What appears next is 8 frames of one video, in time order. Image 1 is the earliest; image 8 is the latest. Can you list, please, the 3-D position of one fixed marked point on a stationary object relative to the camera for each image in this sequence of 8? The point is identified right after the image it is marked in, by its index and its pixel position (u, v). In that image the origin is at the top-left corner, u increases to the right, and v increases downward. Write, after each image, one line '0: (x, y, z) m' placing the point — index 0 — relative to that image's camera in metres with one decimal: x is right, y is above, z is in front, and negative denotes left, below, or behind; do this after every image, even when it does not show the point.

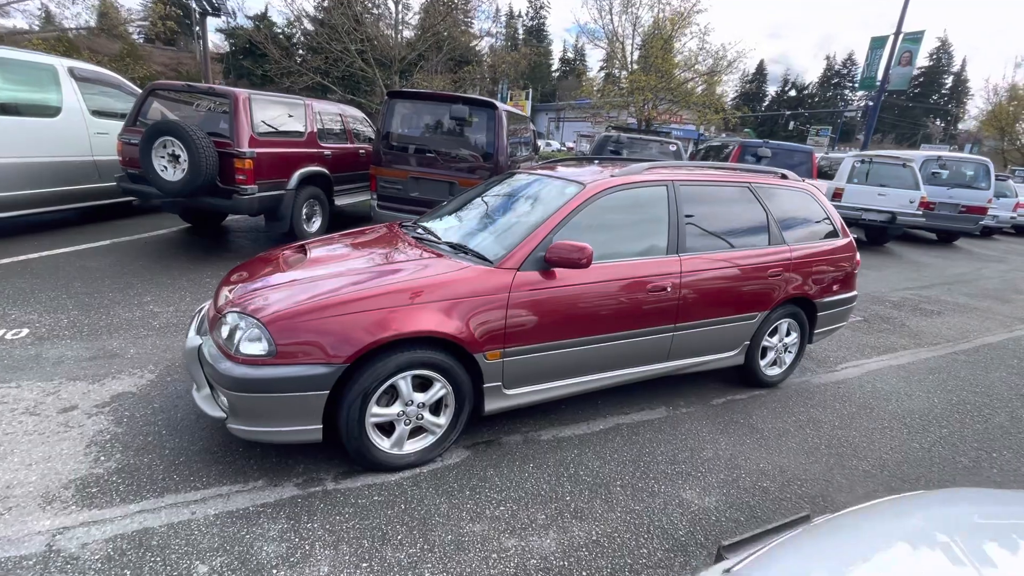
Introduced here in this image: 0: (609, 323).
0: (+0.7, -0.3, +3.5) m
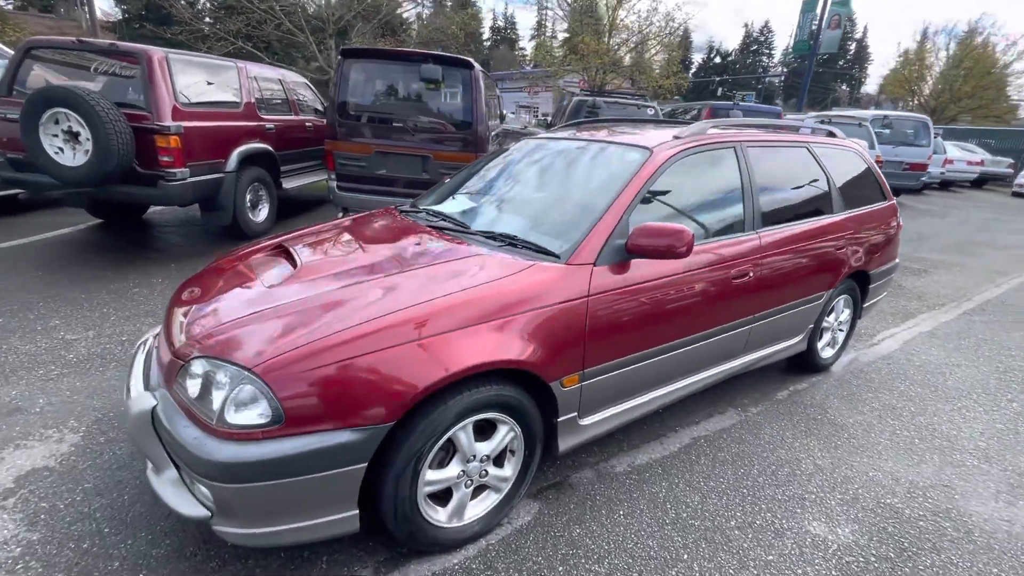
0: (+1.0, -0.2, +2.8) m
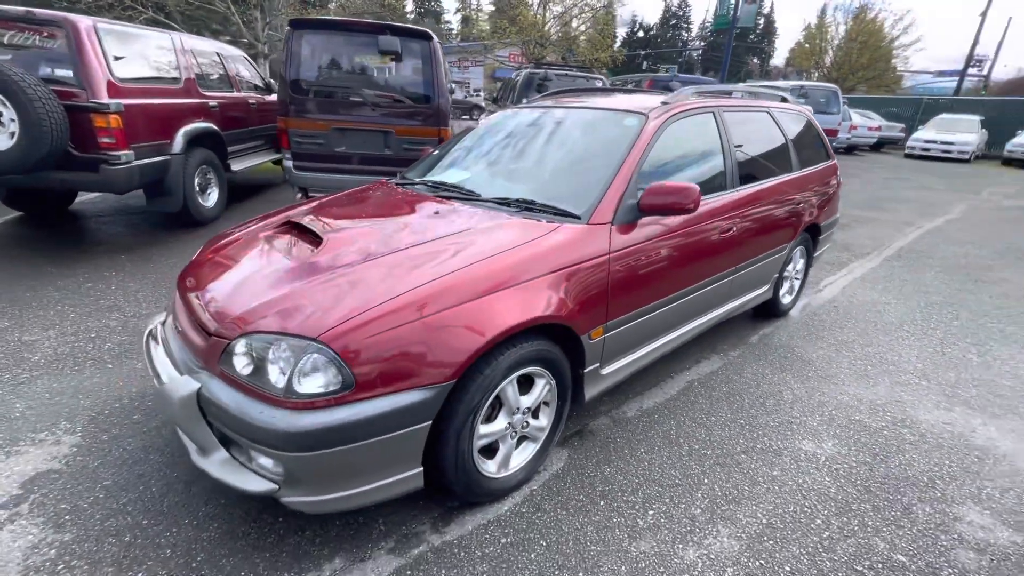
0: (+1.1, +0.1, +3.1) m
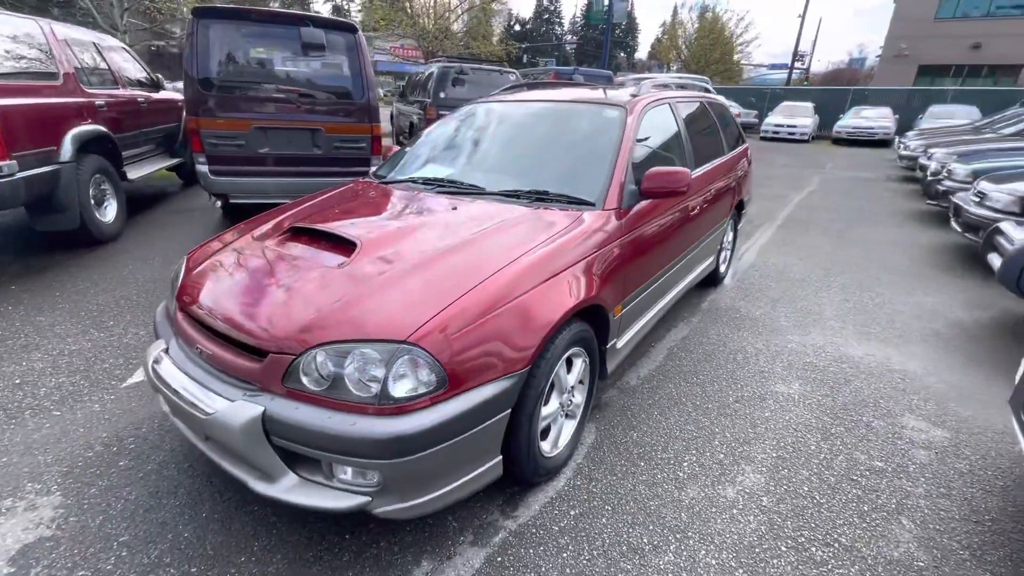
0: (+1.1, +0.2, +3.4) m
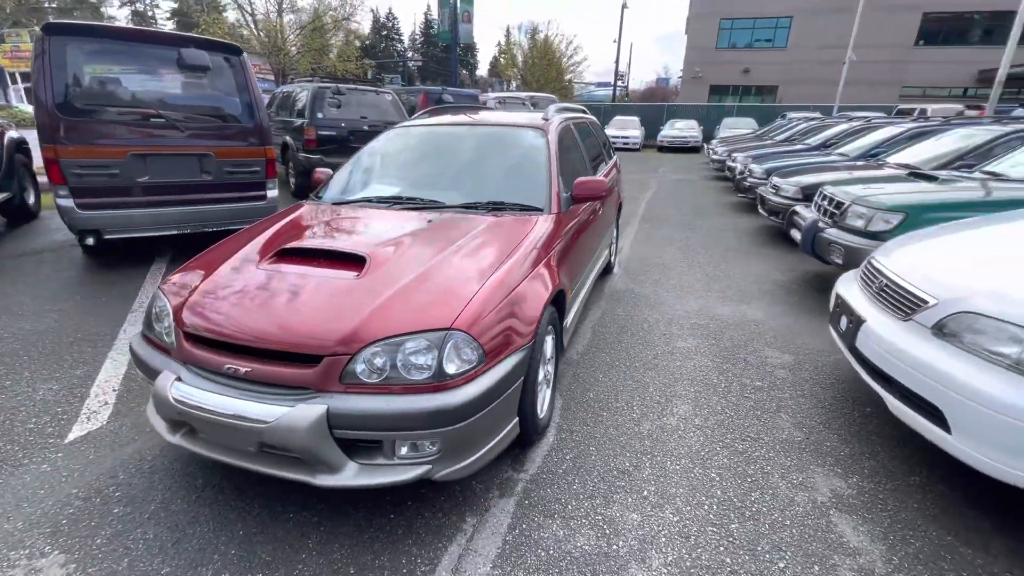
0: (+0.6, +0.3, +4.1) m
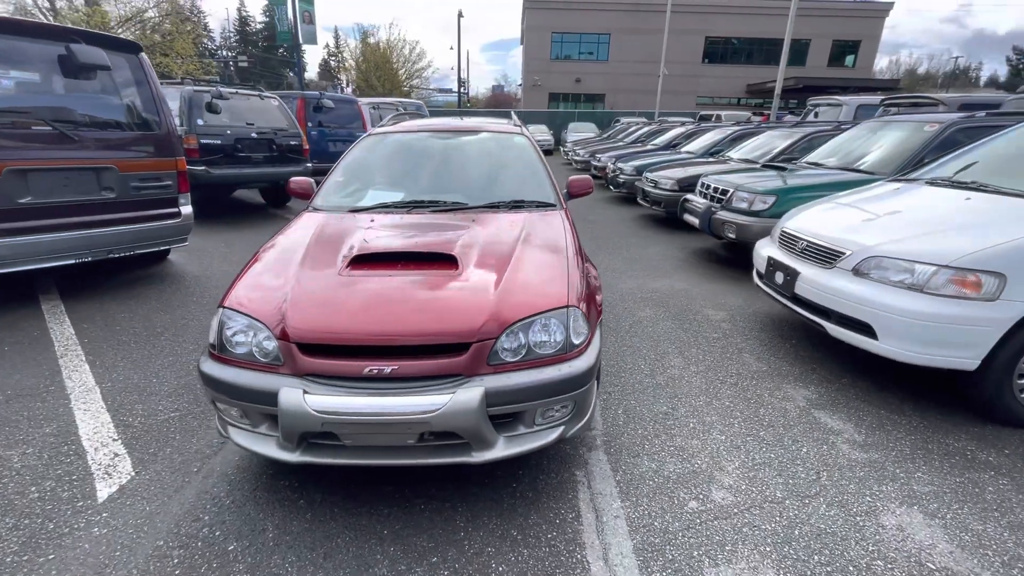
0: (+0.5, +0.5, +4.6) m
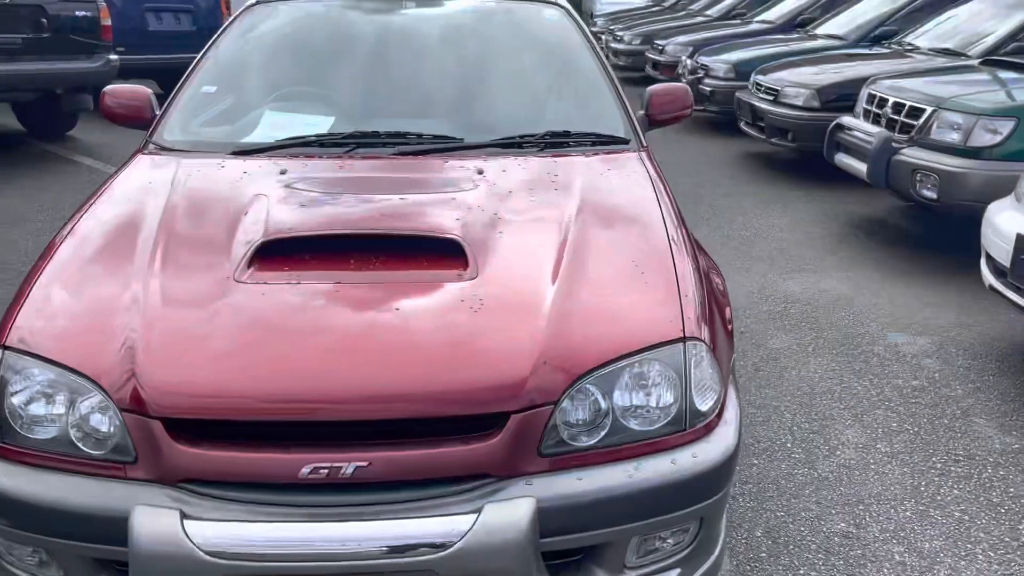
0: (+0.9, +0.7, +3.2) m
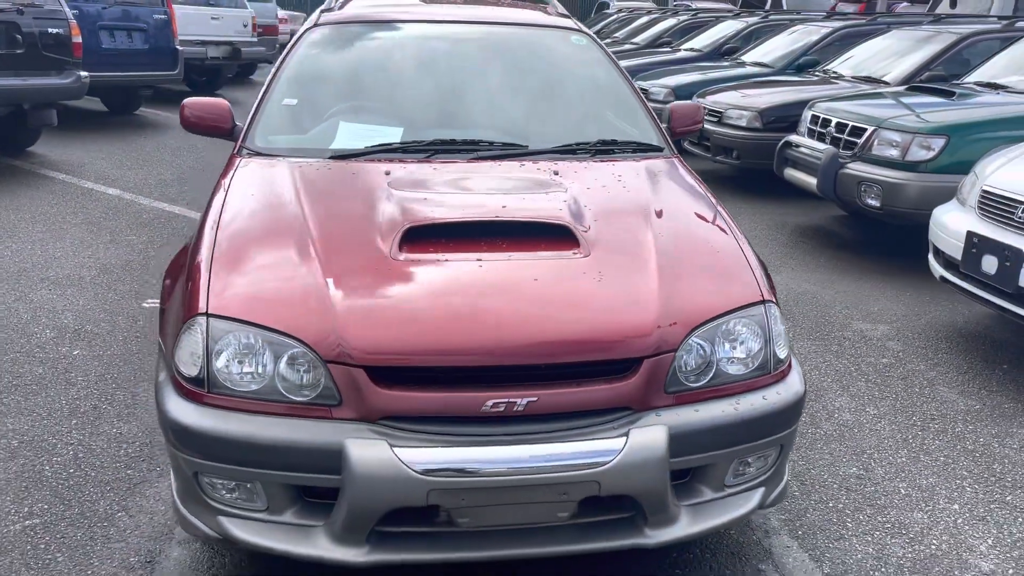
0: (+1.1, +0.7, +3.6) m
